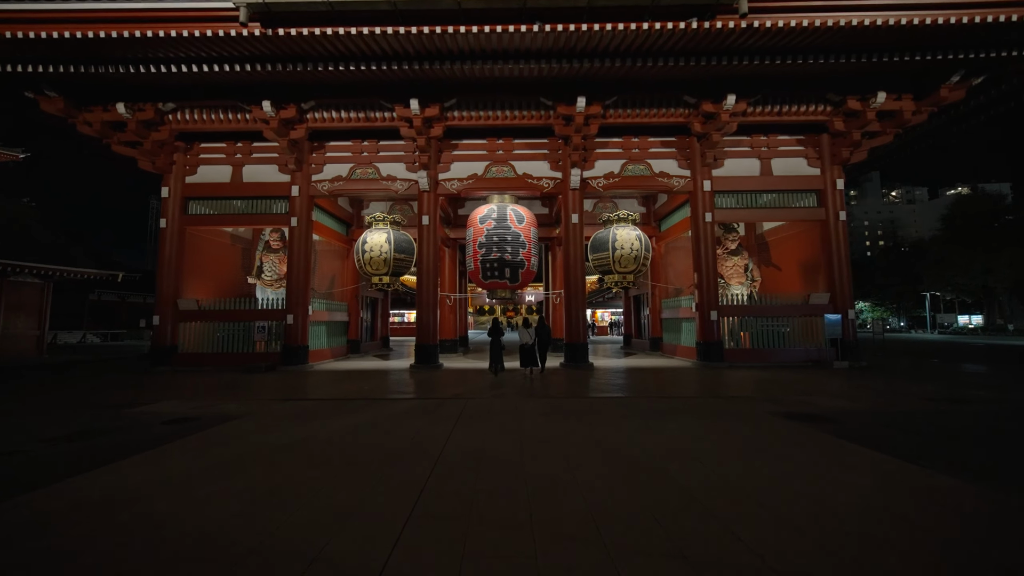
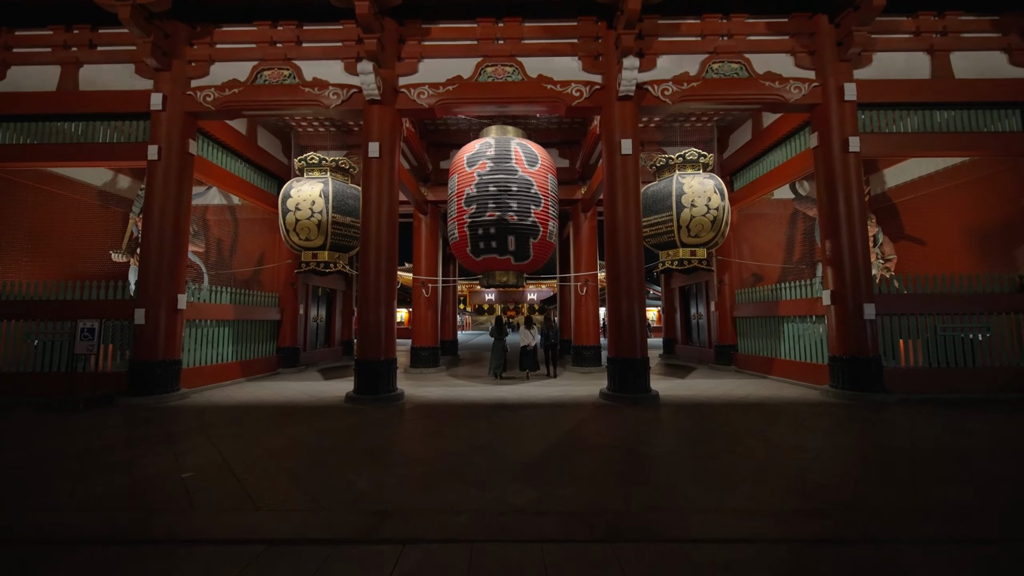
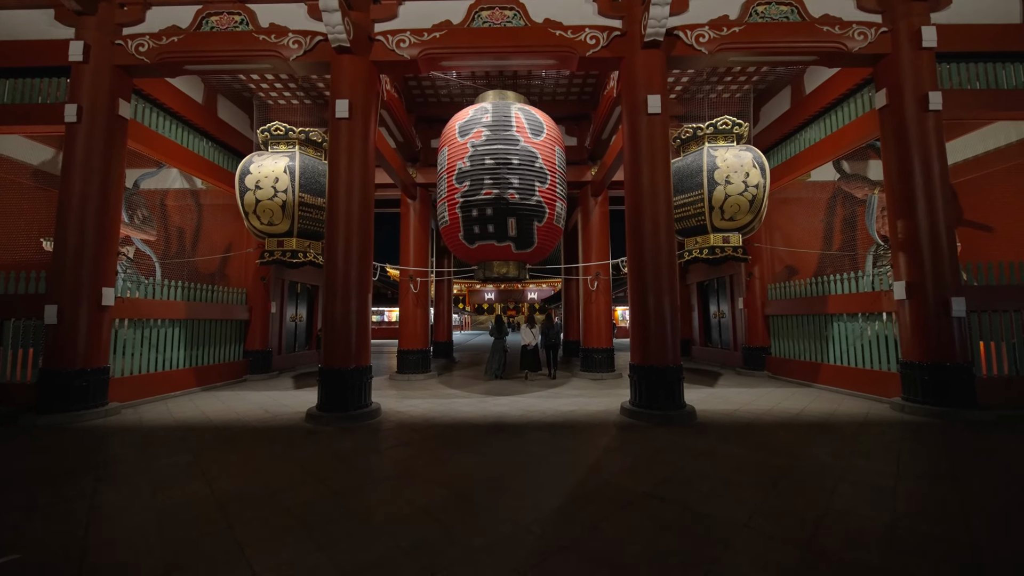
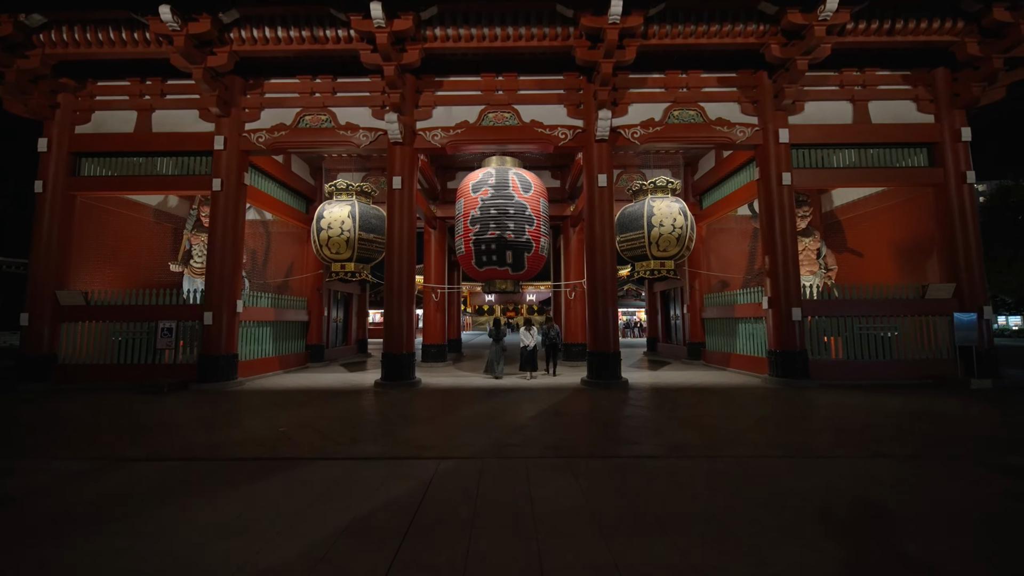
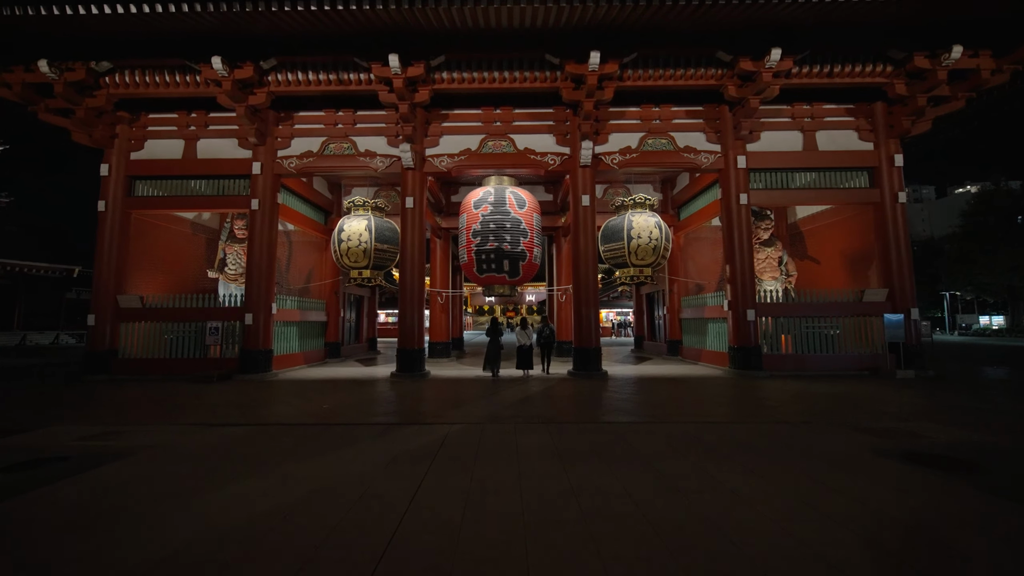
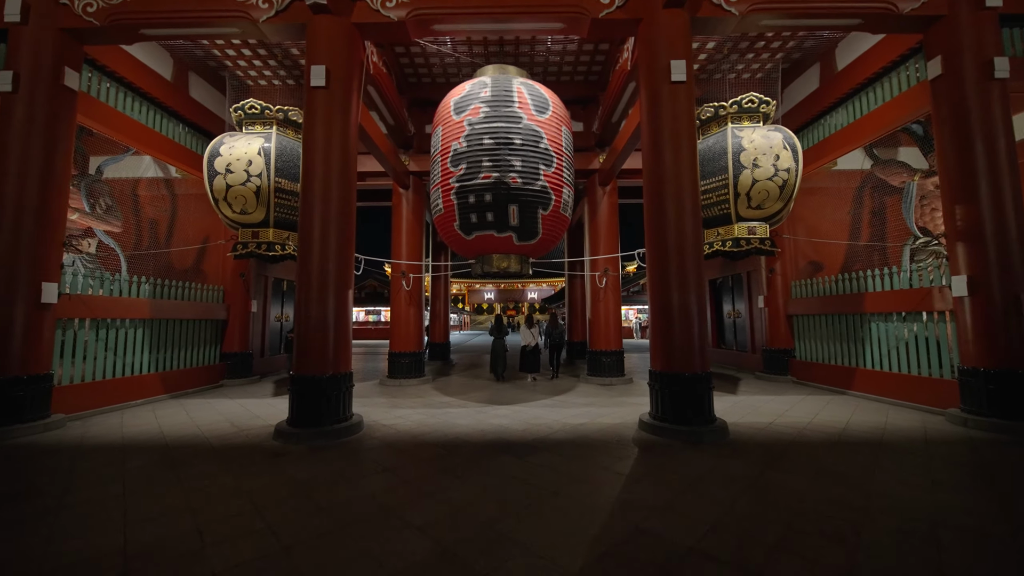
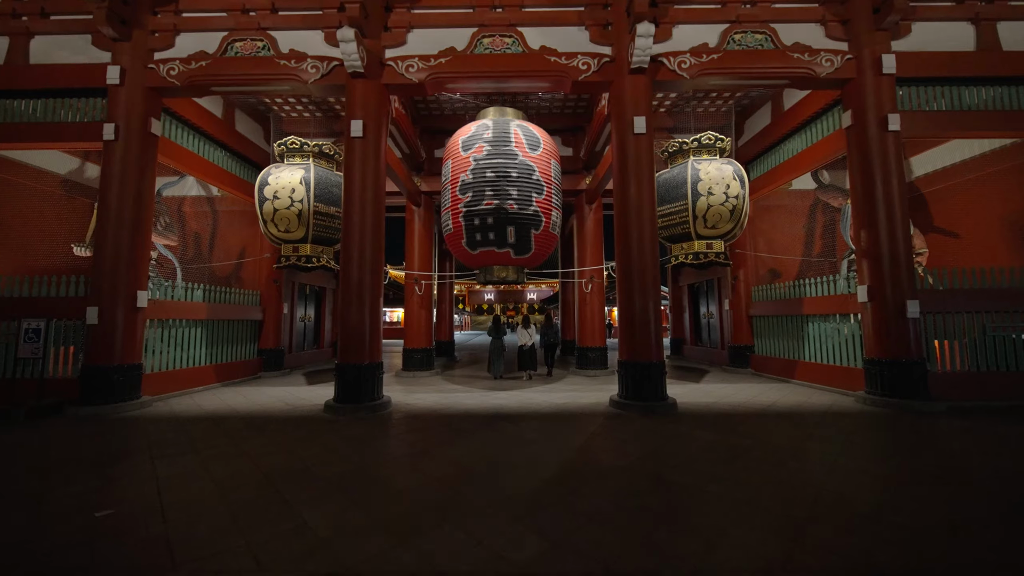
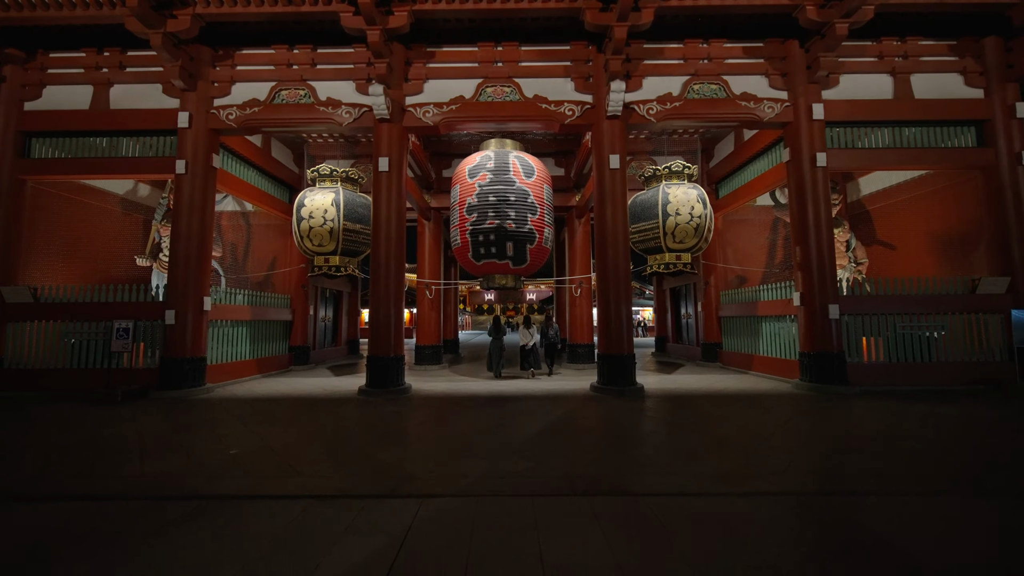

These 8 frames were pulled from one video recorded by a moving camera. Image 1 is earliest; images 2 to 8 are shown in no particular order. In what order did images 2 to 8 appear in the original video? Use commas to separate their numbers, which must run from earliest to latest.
5, 4, 8, 2, 7, 3, 6
